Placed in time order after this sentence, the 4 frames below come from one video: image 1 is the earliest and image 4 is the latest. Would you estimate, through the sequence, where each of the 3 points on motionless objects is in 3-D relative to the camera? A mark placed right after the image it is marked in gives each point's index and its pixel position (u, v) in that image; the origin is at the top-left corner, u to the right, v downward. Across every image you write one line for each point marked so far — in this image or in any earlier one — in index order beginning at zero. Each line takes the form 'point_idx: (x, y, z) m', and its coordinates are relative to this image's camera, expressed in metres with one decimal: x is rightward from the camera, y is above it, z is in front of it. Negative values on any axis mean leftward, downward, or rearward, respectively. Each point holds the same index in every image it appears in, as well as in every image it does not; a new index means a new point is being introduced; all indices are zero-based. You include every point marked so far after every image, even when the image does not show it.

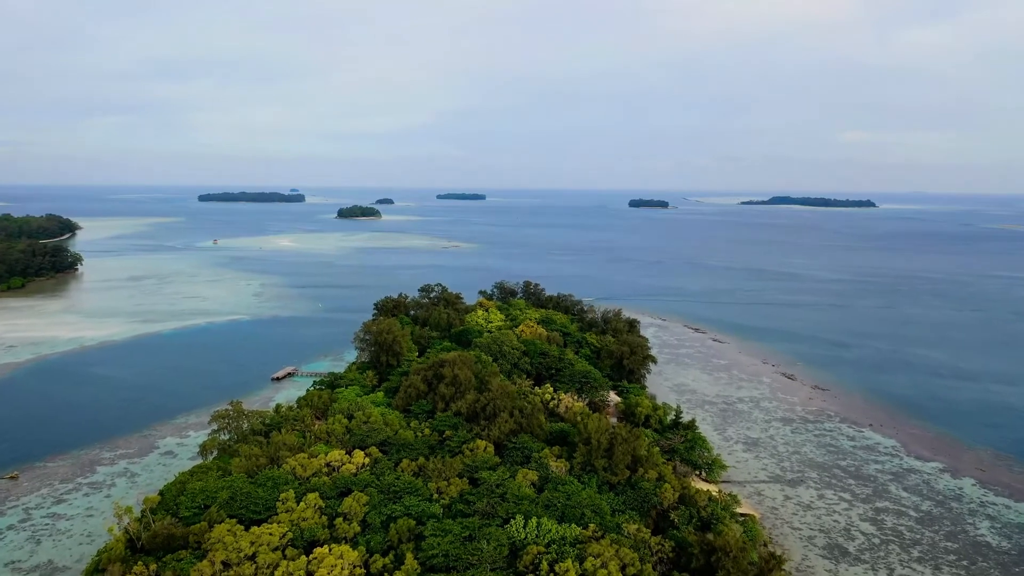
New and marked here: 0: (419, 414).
0: (-2.5, -3.3, +16.3) m
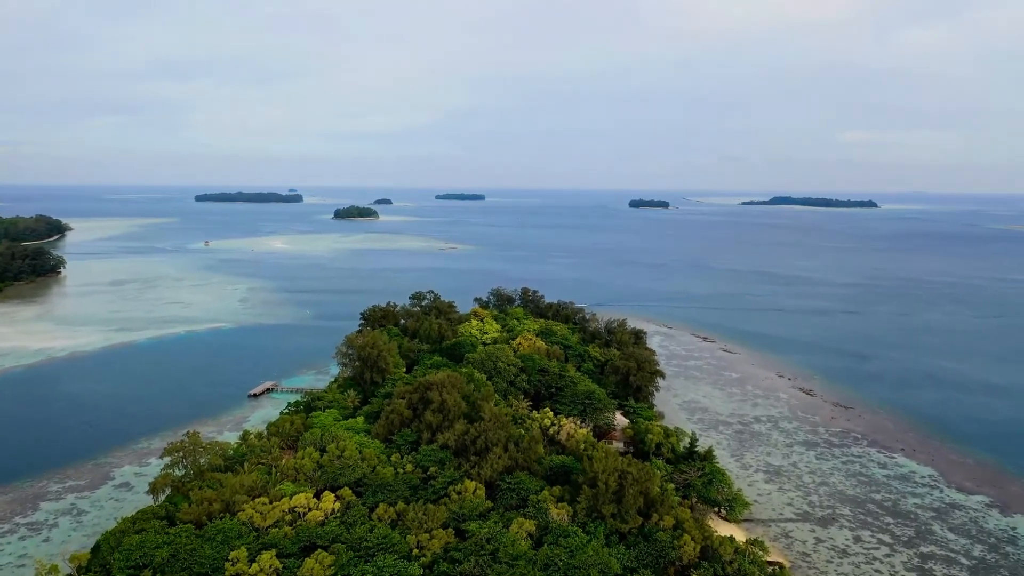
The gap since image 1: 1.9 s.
0: (-2.6, -3.7, +14.4) m
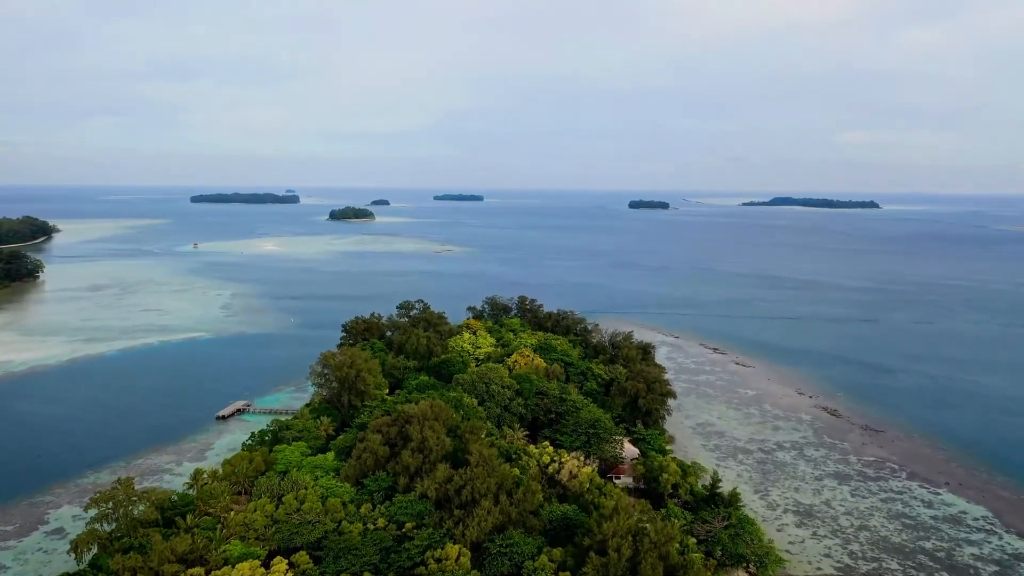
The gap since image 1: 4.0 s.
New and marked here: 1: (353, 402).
0: (-2.7, -4.1, +12.2) m
1: (-4.6, -3.3, +17.8) m
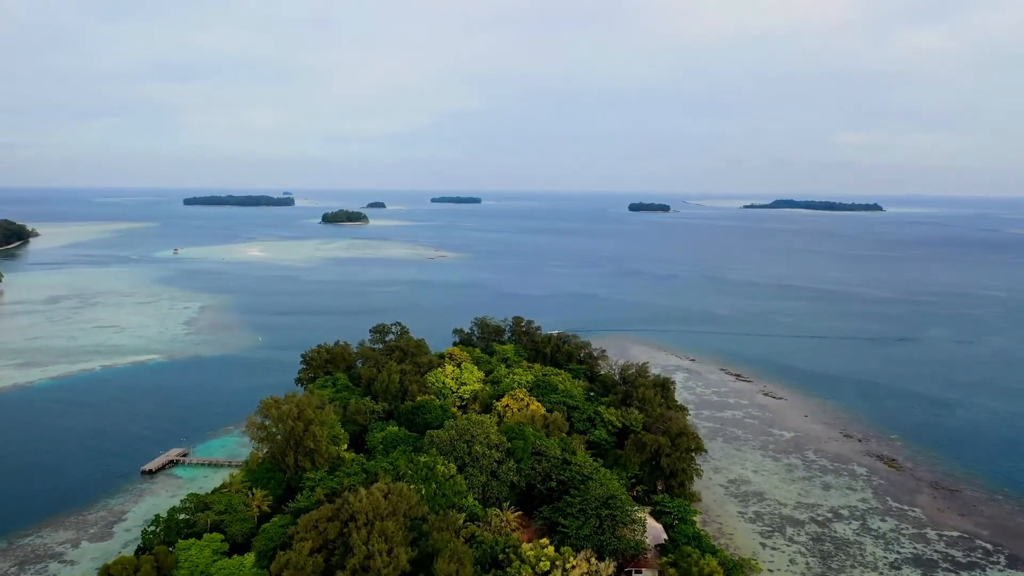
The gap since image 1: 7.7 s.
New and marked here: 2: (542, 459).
0: (-3.0, -4.8, +8.4) m
1: (-4.9, -4.0, +14.0) m
2: (+0.7, -3.8, +13.8) m
